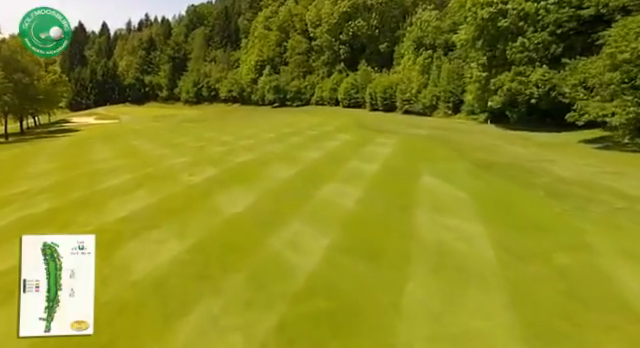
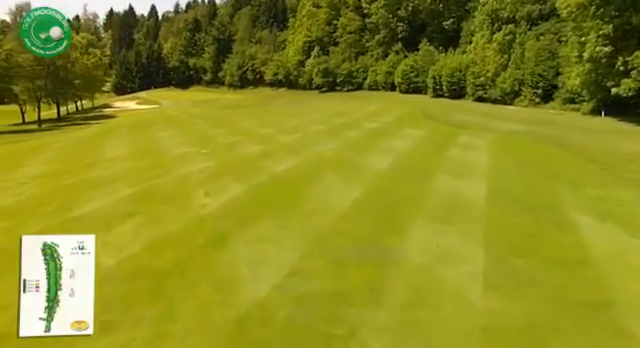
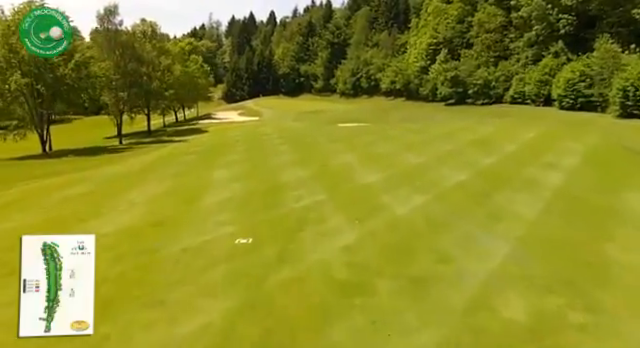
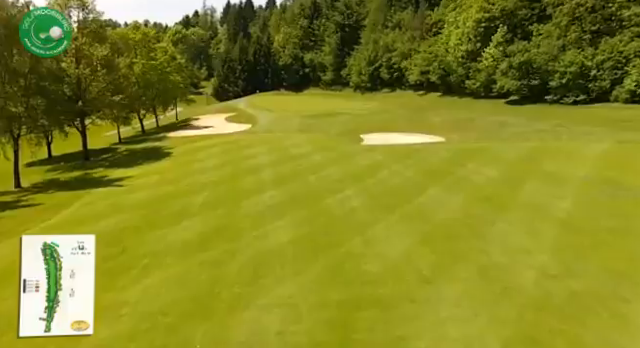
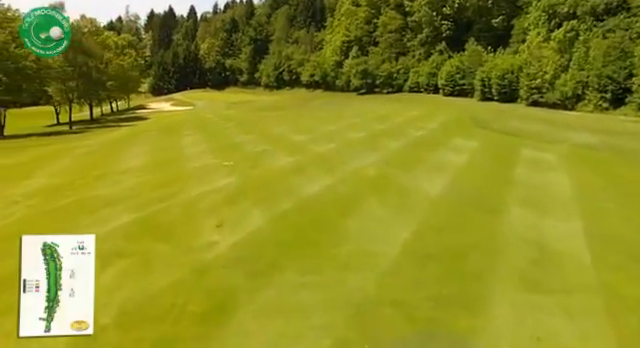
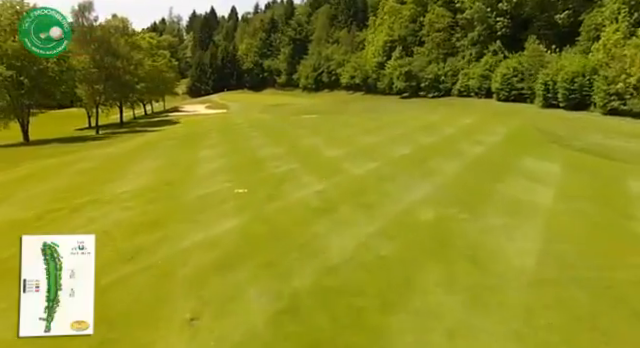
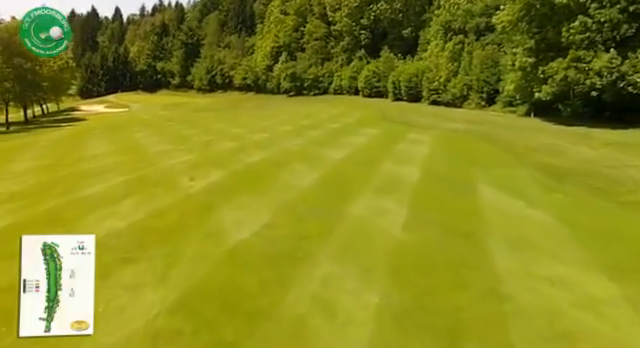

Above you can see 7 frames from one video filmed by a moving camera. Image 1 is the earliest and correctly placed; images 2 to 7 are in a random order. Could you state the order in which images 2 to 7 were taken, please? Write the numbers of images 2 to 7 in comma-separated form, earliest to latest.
7, 2, 5, 6, 3, 4
